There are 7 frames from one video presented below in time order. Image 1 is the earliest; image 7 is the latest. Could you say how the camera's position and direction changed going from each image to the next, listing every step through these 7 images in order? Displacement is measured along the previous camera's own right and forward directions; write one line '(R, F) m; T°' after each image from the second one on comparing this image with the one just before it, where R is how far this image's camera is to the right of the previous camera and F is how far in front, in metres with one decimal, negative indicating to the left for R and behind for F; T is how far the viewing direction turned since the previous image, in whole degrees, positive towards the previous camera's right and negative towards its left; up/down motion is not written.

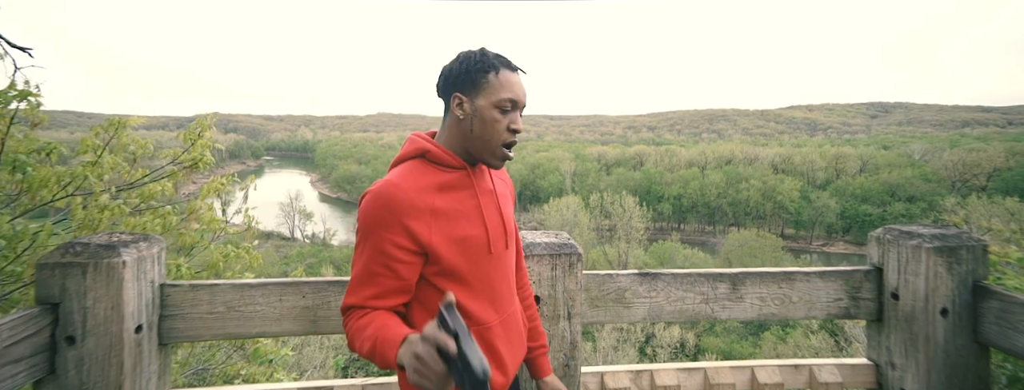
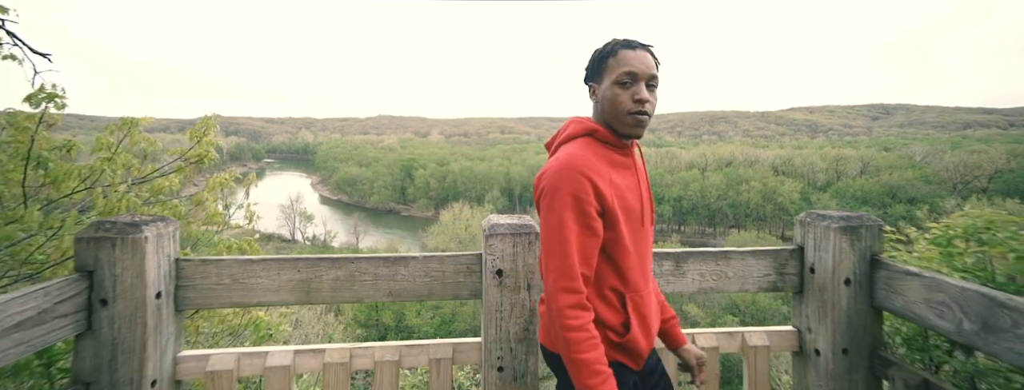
(+0.2, -0.3) m; 0°
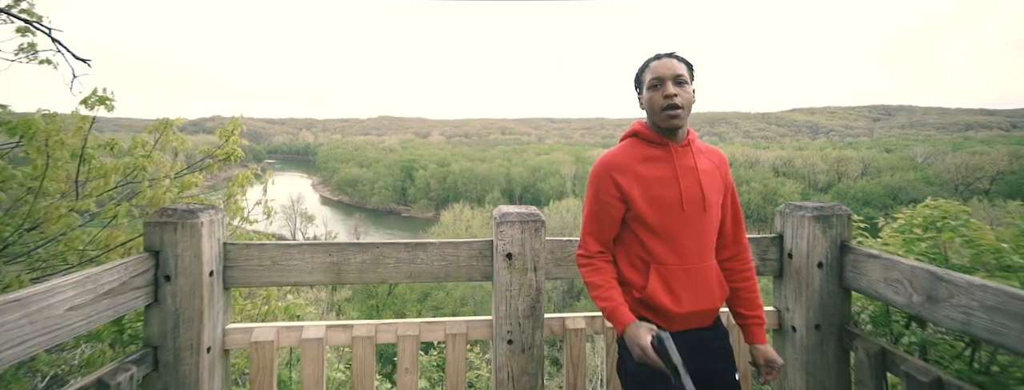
(0.0, -0.2) m; 0°
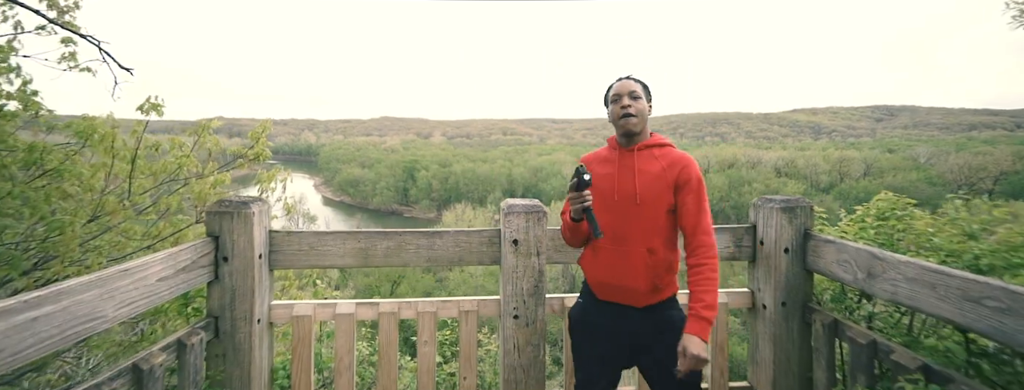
(0.0, -0.3) m; 0°
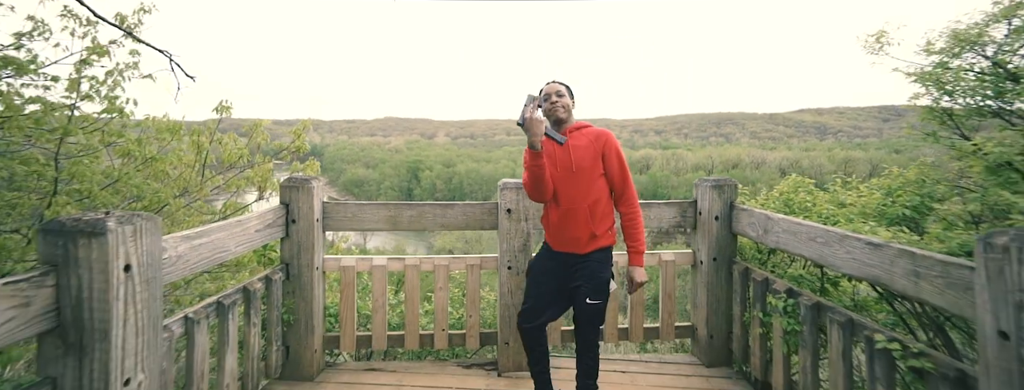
(+0.1, -0.8) m; 0°
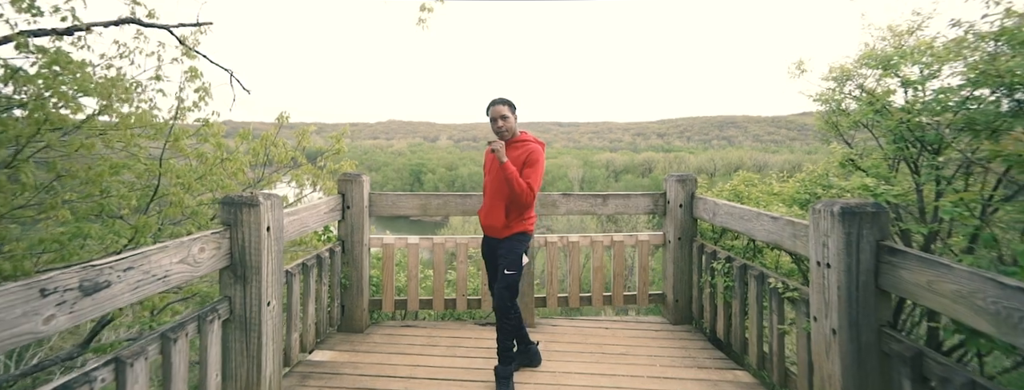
(0.0, -0.8) m; 0°
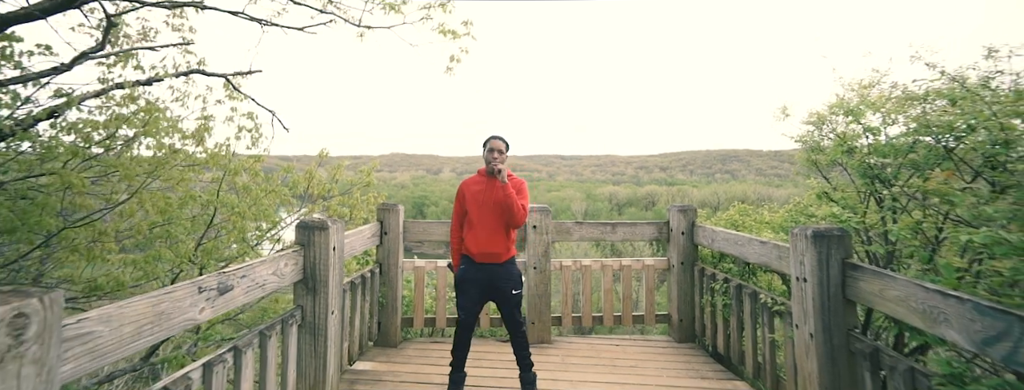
(-0.2, -0.5) m; 0°
